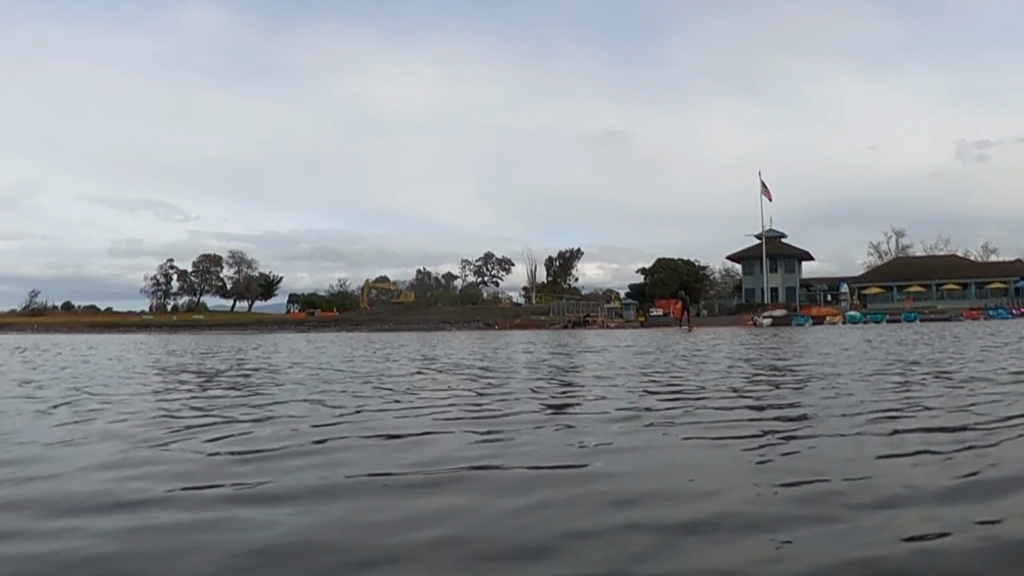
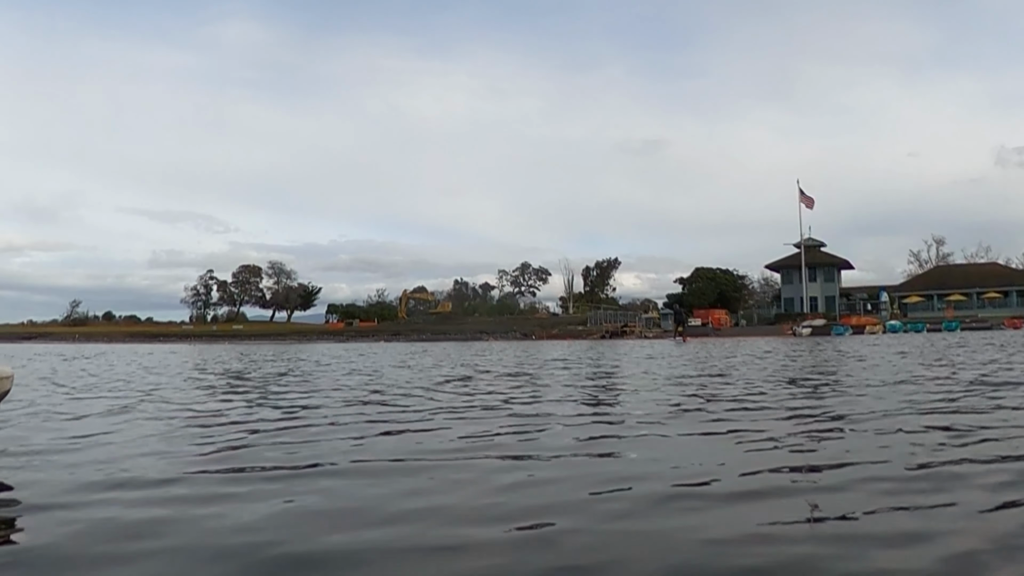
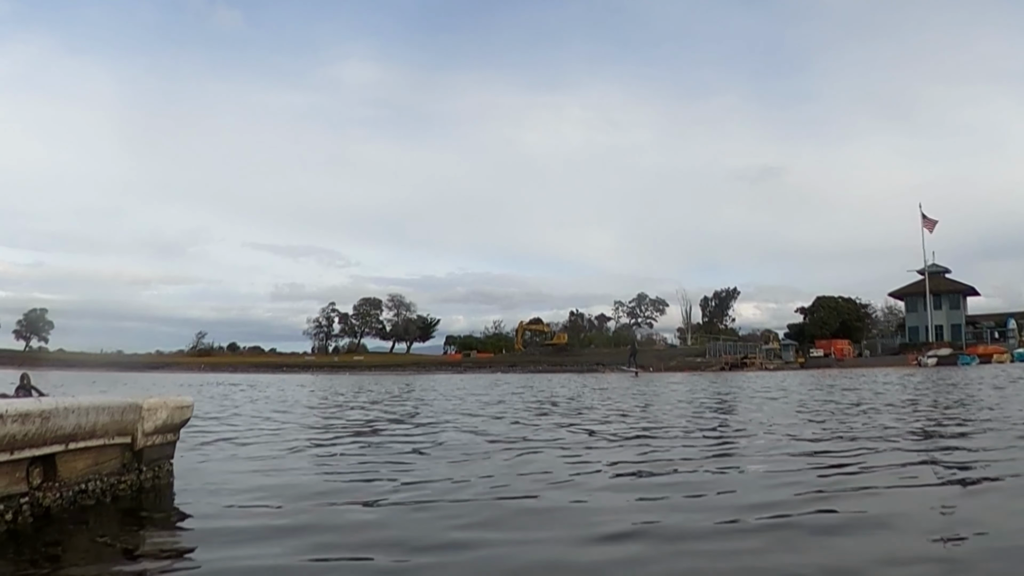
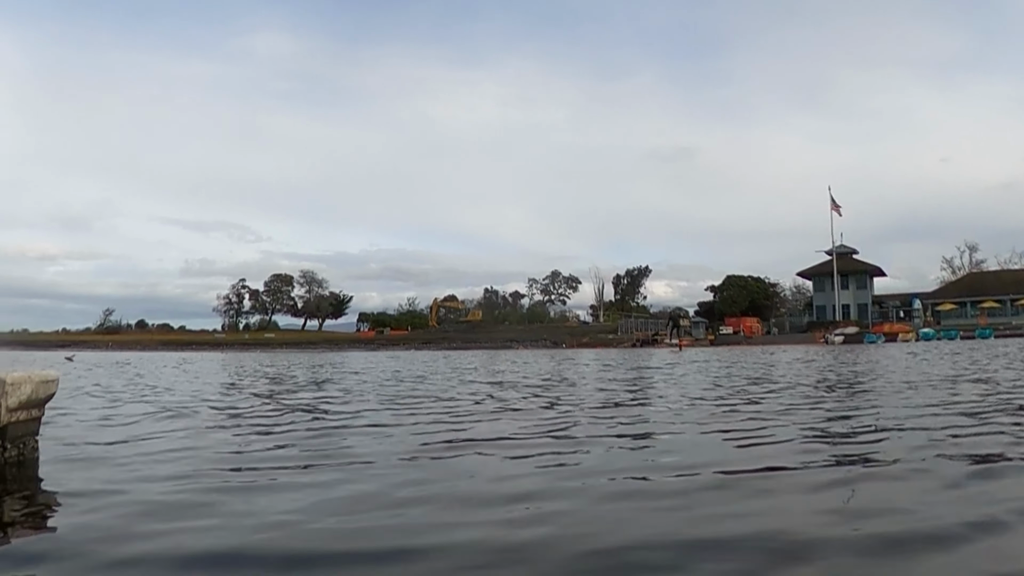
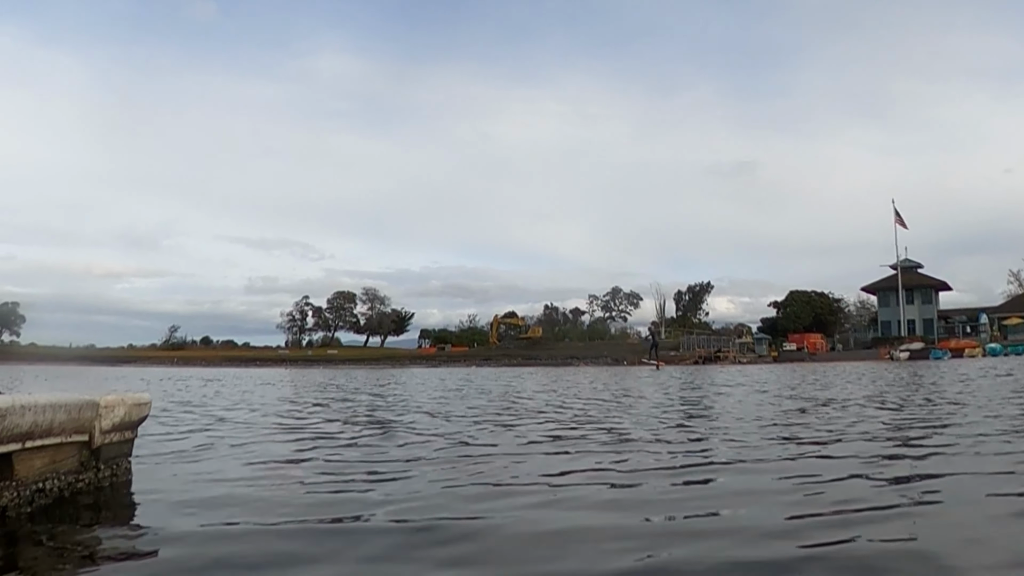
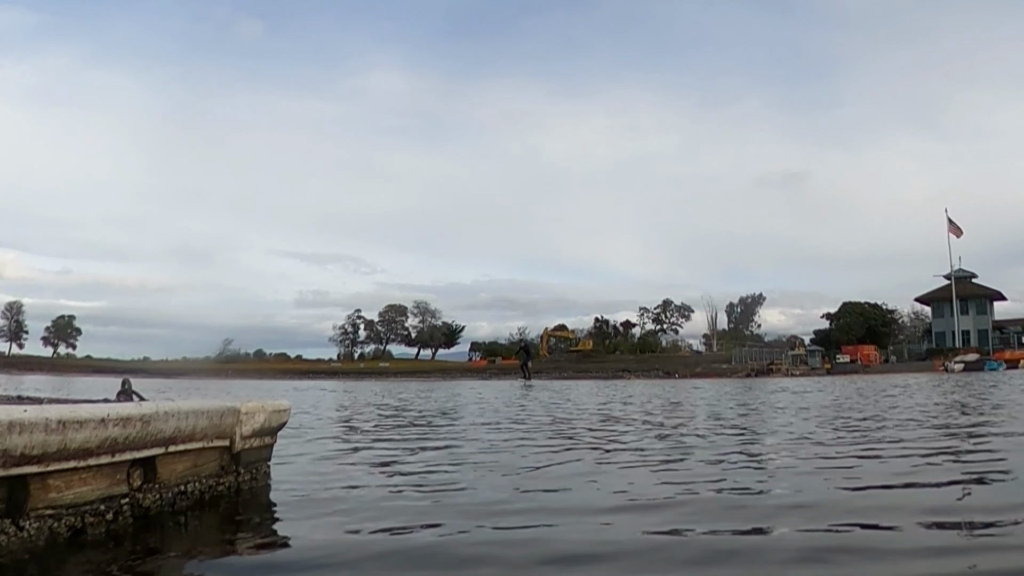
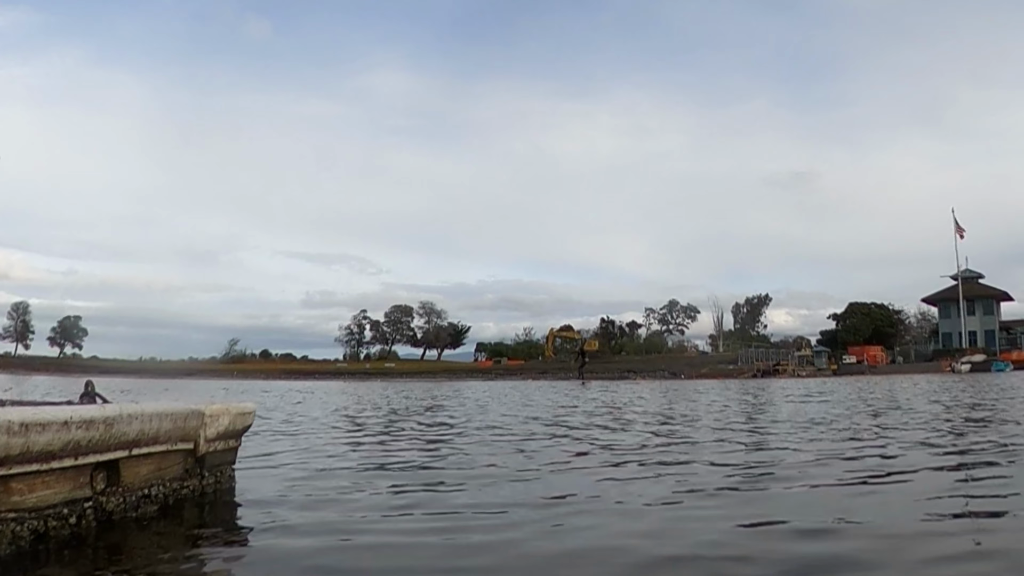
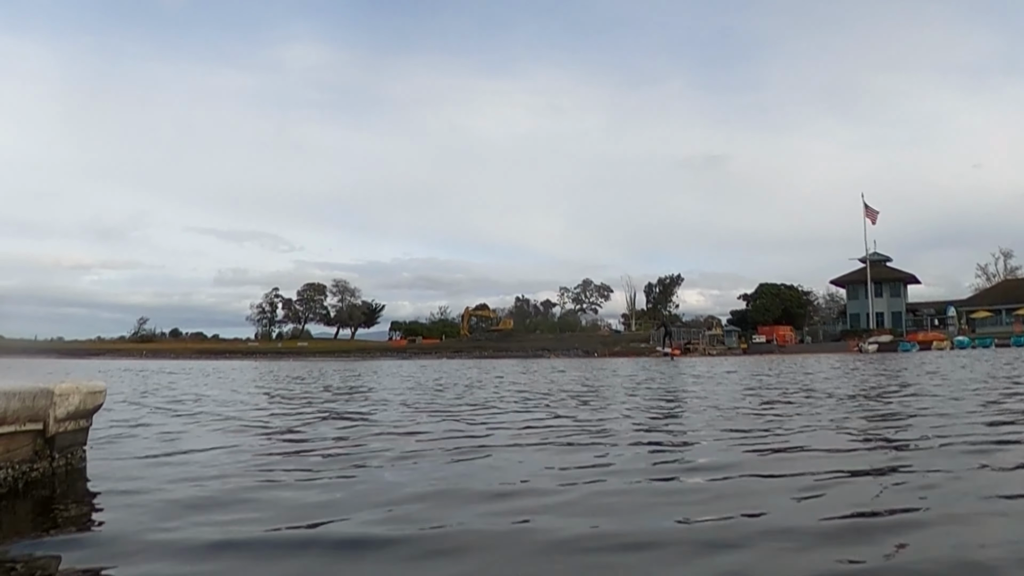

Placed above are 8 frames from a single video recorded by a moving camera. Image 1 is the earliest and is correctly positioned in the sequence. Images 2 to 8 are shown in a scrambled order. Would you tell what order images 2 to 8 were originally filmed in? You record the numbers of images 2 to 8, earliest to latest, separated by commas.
2, 4, 8, 5, 3, 7, 6
